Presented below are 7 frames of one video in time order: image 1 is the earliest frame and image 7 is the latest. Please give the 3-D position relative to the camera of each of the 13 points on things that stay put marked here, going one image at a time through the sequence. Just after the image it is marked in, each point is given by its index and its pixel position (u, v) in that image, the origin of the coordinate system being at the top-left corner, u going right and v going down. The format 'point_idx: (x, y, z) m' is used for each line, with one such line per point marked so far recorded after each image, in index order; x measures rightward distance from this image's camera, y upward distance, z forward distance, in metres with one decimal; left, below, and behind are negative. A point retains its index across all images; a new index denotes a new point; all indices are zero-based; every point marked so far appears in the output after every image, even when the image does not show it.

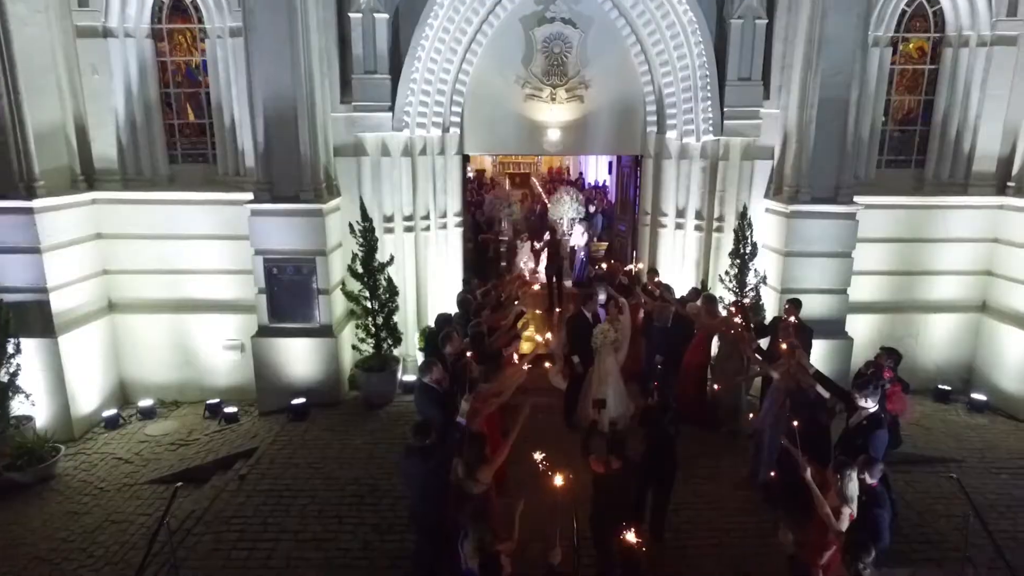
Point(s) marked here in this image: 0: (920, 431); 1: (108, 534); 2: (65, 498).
0: (+4.8, -1.7, +7.9) m
1: (-3.8, -2.3, +6.3) m
2: (-4.6, -2.2, +7.0) m
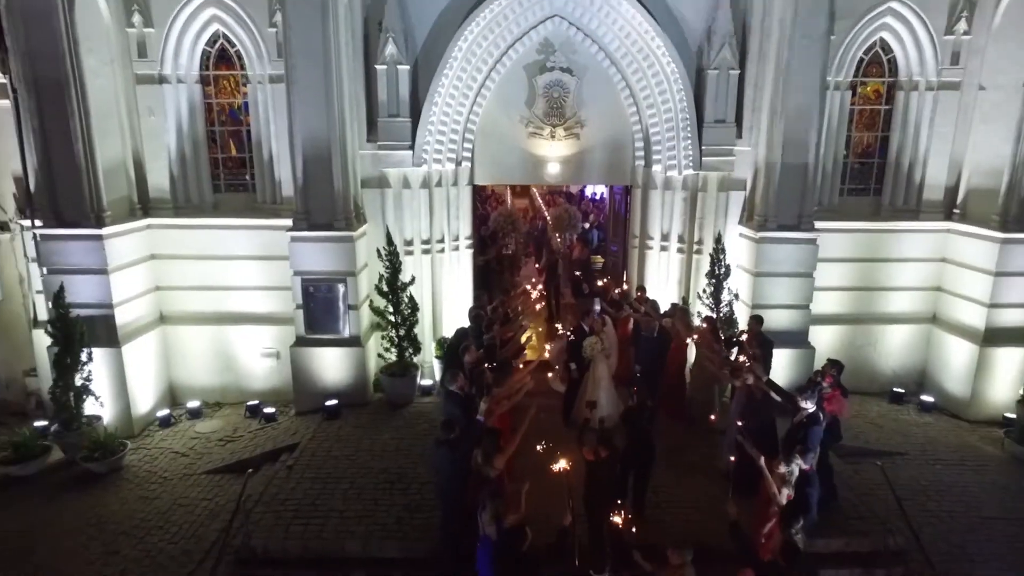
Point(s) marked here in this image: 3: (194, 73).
0: (+4.9, -1.9, +9.1) m
1: (-3.7, -2.5, +7.5) m
2: (-4.5, -2.4, +8.2) m
3: (-4.6, +3.1, +9.6) m
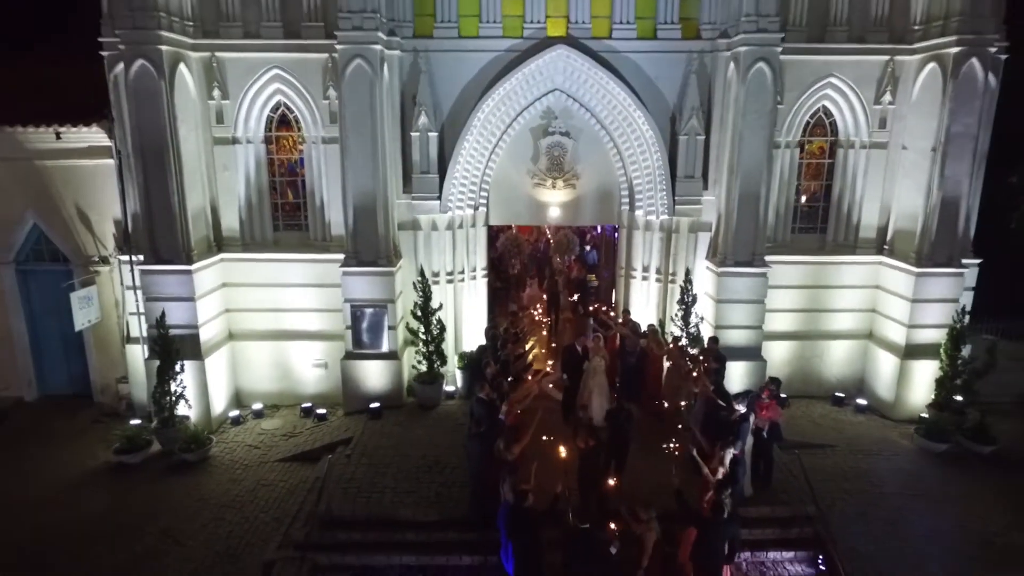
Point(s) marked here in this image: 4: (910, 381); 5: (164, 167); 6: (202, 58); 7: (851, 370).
0: (+5.0, -2.3, +11.2) m
1: (-3.5, -2.9, +9.6) m
2: (-4.4, -2.8, +10.3) m
3: (-4.4, +2.7, +11.7) m
4: (+6.8, -1.6, +11.4) m
5: (-5.5, +1.9, +10.7) m
6: (-5.1, +3.8, +11.0) m
7: (+6.2, -1.5, +12.4) m
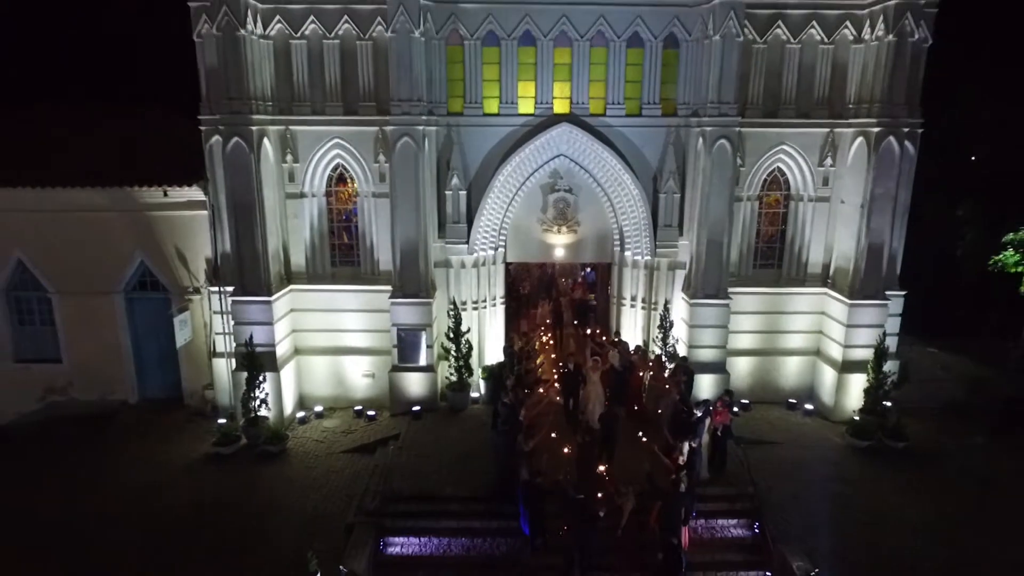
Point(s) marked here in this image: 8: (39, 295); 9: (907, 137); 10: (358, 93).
0: (+5.3, -2.8, +14.0) m
1: (-3.3, -3.5, +12.4) m
2: (-4.1, -3.3, +13.1) m
3: (-4.1, +2.2, +14.5) m
4: (+7.0, -2.2, +14.2) m
5: (-5.2, +1.4, +13.5) m
6: (-4.8, +3.3, +13.9) m
7: (+6.5, -2.1, +15.1) m
8: (-10.3, -0.2, +14.8) m
9: (+7.8, +3.0, +13.3) m
10: (-3.2, +4.0, +13.9) m
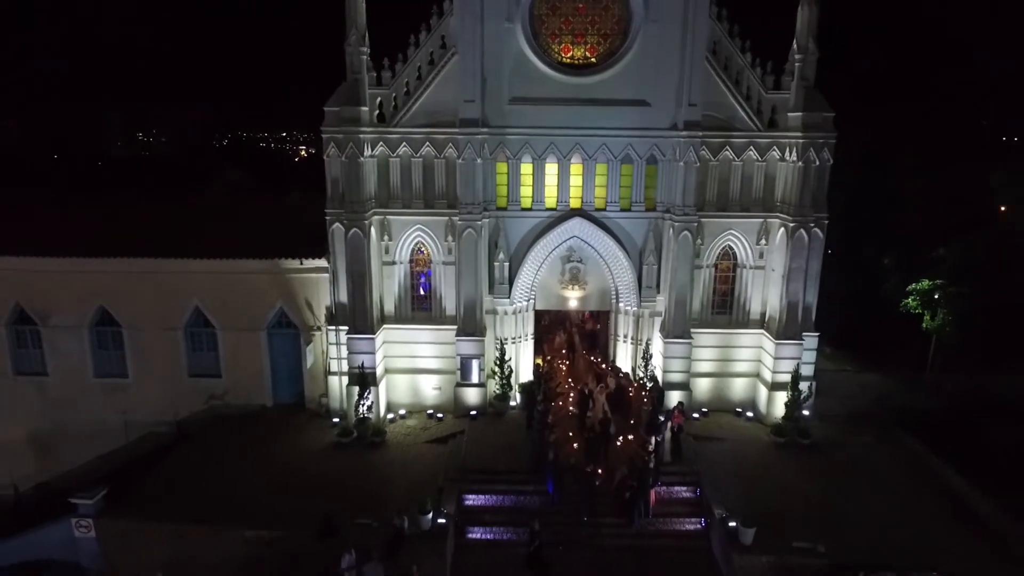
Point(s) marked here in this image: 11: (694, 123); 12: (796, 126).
0: (+6.1, -4.1, +20.0) m
1: (-2.5, -4.7, +18.6) m
2: (-3.3, -4.5, +19.3) m
3: (-3.3, +0.9, +20.7) m
4: (+7.9, -3.4, +20.2) m
5: (-4.4, +0.2, +19.7) m
6: (-4.0, +2.1, +20.0) m
7: (+7.4, -3.4, +21.1) m
8: (-9.5, -1.3, +21.1) m
9: (+8.6, +1.7, +19.3) m
10: (-2.3, +2.8, +20.0) m
11: (+5.1, +4.7, +19.0) m
12: (+8.0, +4.6, +19.1) m
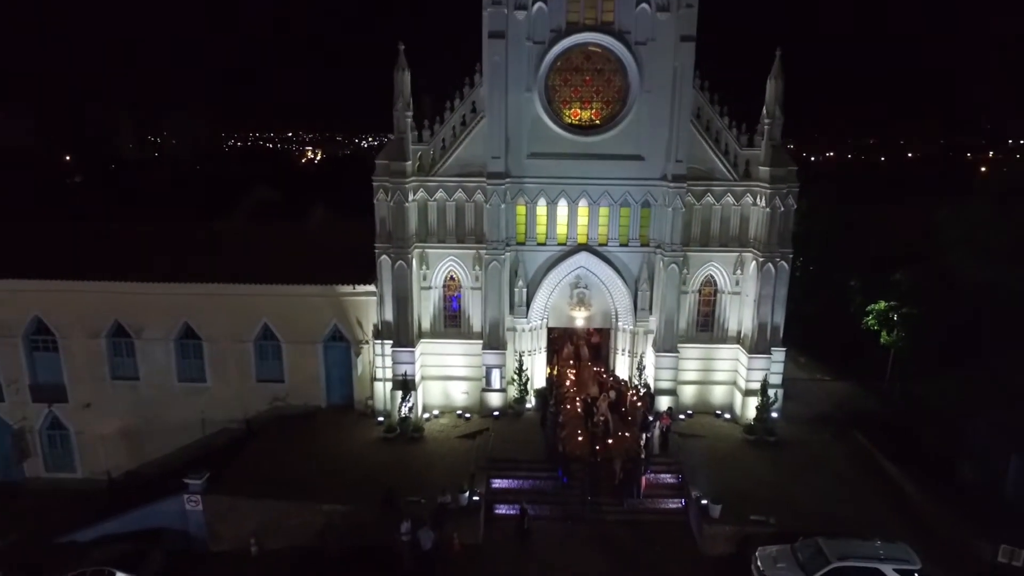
0: (+6.7, -4.9, +24.0) m
1: (-1.9, -5.4, +22.6) m
2: (-2.7, -5.3, +23.3) m
3: (-2.7, +0.2, +24.7) m
4: (+8.4, -4.3, +24.2) m
5: (-3.8, -0.6, +23.8) m
6: (-3.4, +1.3, +24.1) m
7: (+8.0, -4.2, +25.1) m
8: (-8.9, -2.1, +25.1) m
9: (+9.2, +0.9, +23.2) m
10: (-1.7, +2.1, +24.1) m
11: (+5.7, +3.9, +23.0) m
12: (+8.6, +3.8, +23.0) m
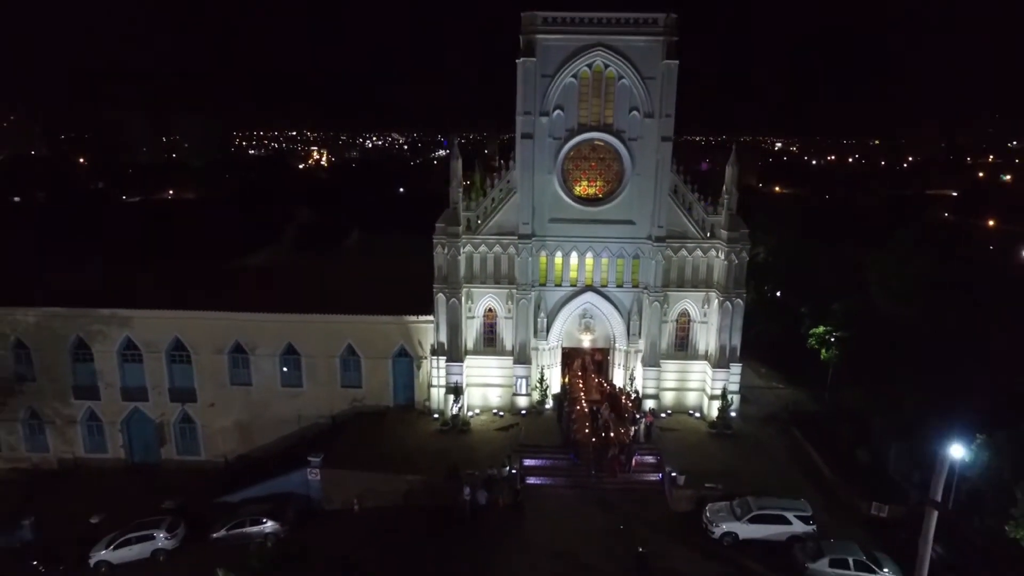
0: (+7.8, -6.4, +32.0) m
1: (-0.8, -6.9, +30.6) m
2: (-1.6, -6.7, +31.4) m
3: (-1.5, -1.2, +32.7) m
4: (+9.6, -5.7, +32.2) m
5: (-2.7, -2.0, +31.8) m
6: (-2.2, -0.1, +32.1) m
7: (+9.1, -5.6, +33.1) m
8: (-7.8, -3.5, +33.2) m
9: (+10.3, -0.6, +31.2) m
10: (-0.6, +0.6, +32.1) m
11: (+6.9, +2.4, +31.0) m
12: (+9.8, +2.3, +31.0) m
